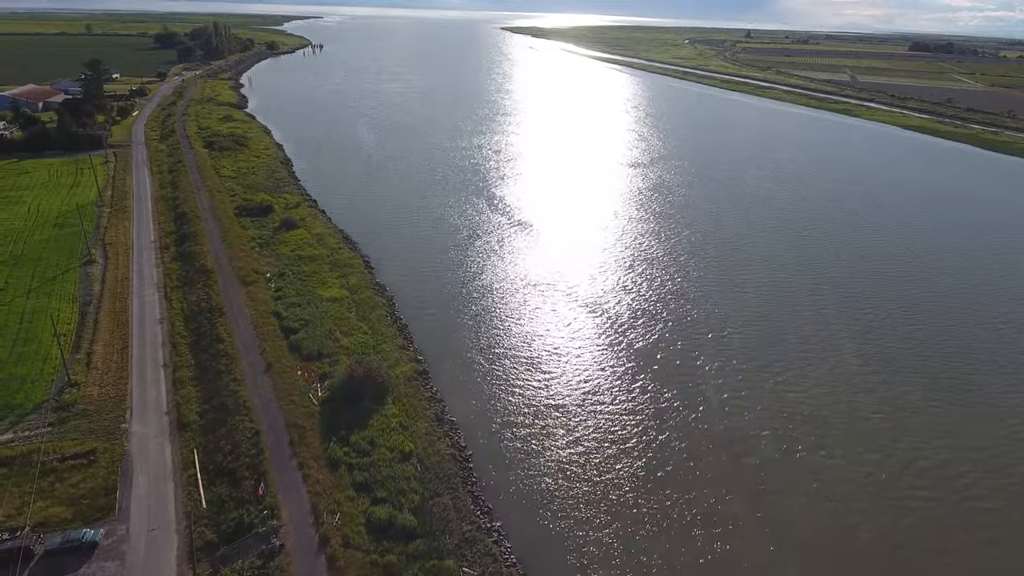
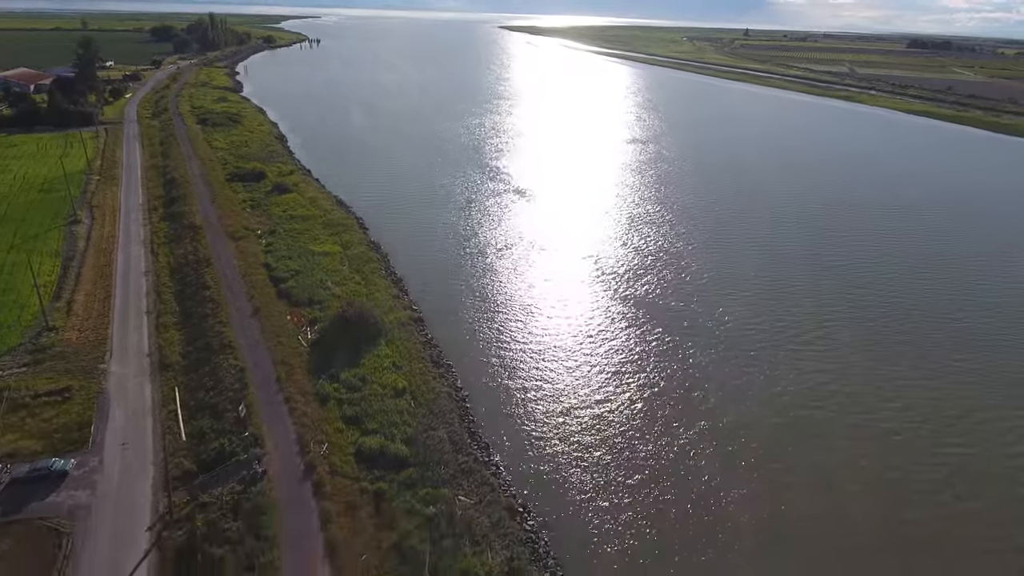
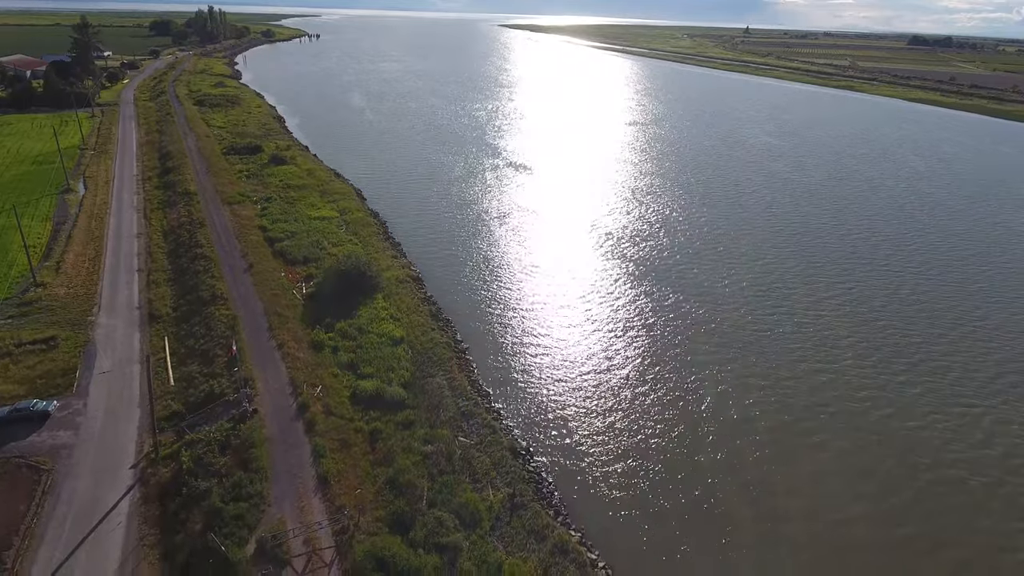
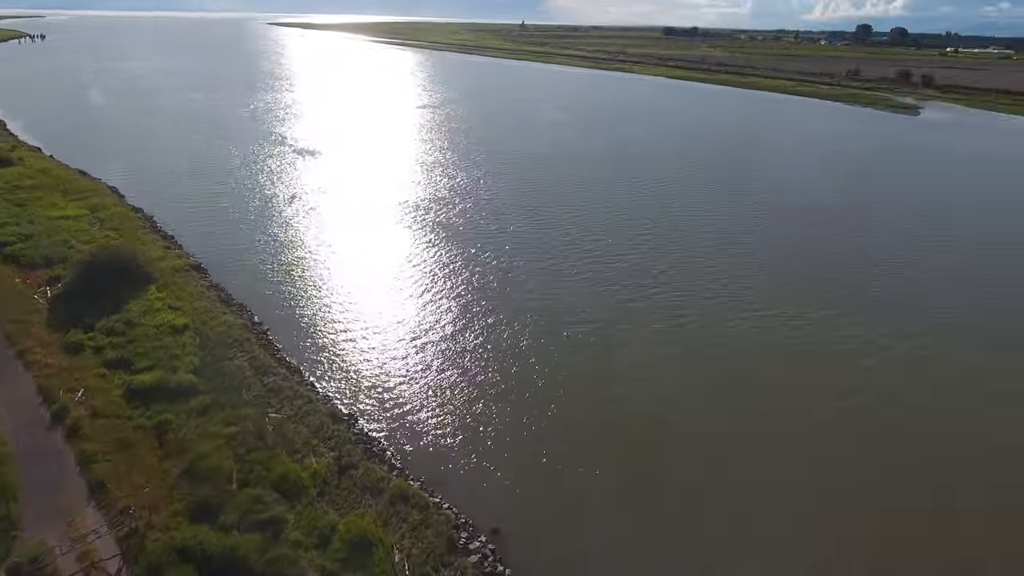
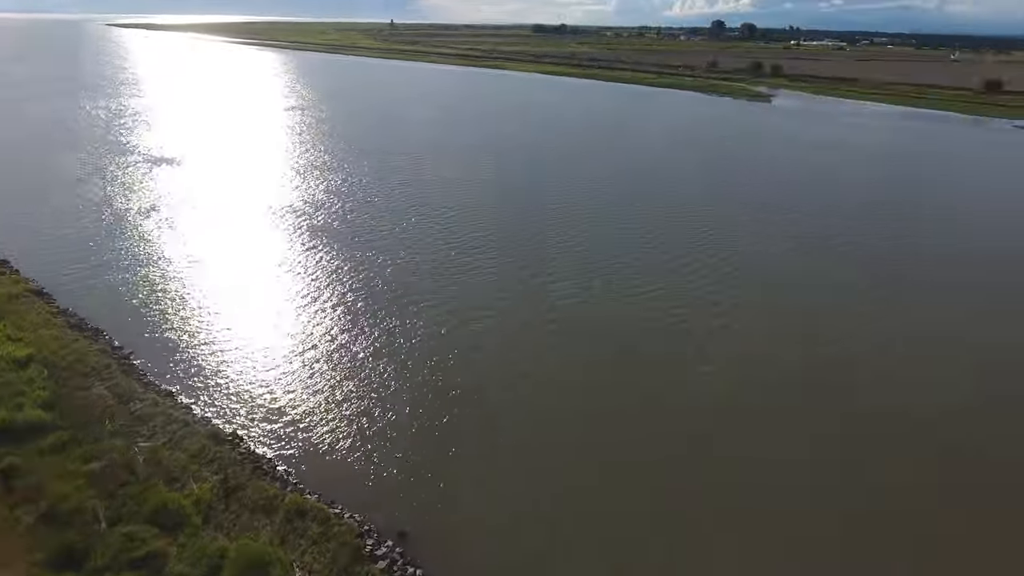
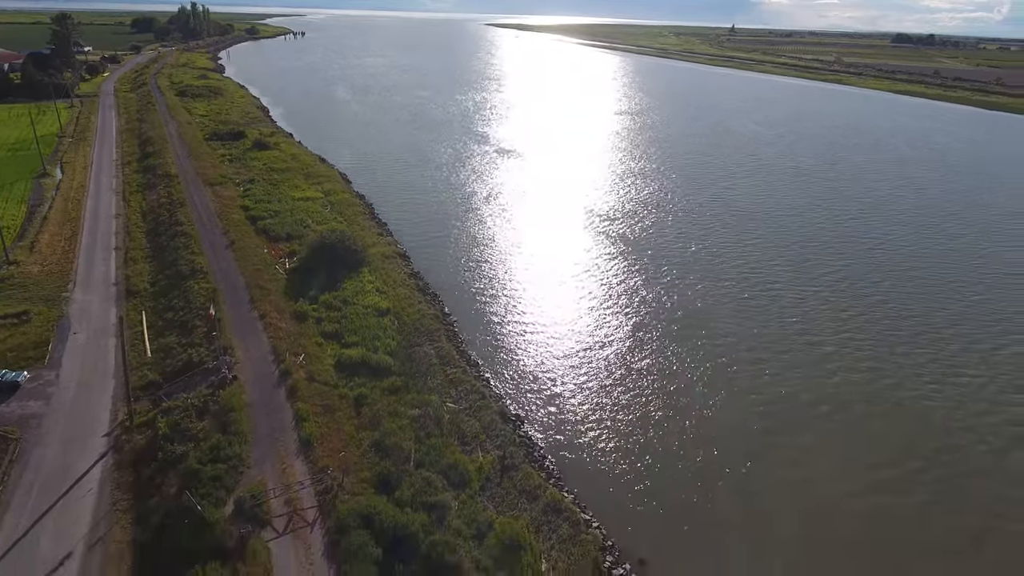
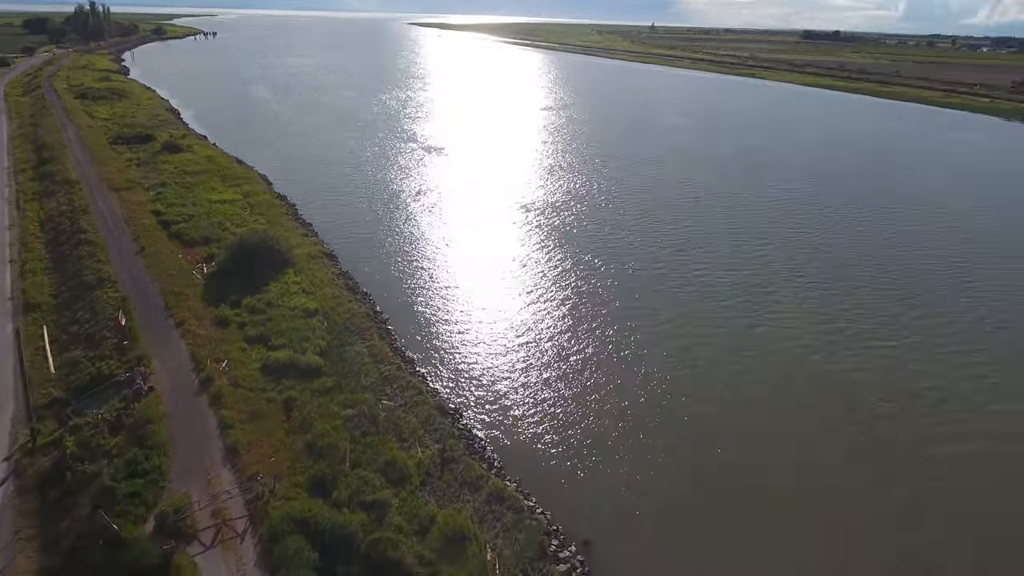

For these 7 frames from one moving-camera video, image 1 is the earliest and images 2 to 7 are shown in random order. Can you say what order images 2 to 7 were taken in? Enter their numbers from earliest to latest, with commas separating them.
2, 3, 6, 7, 4, 5
